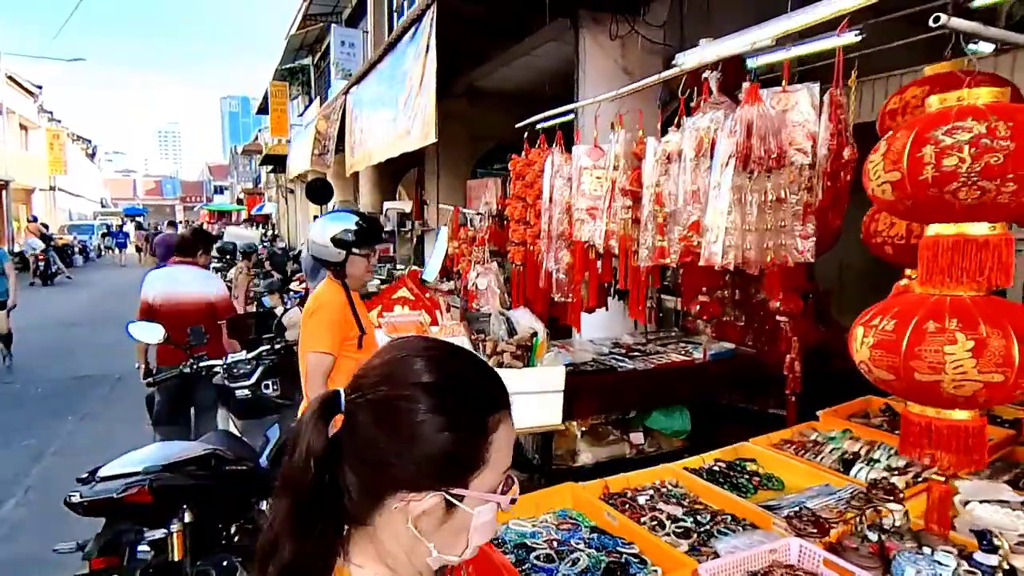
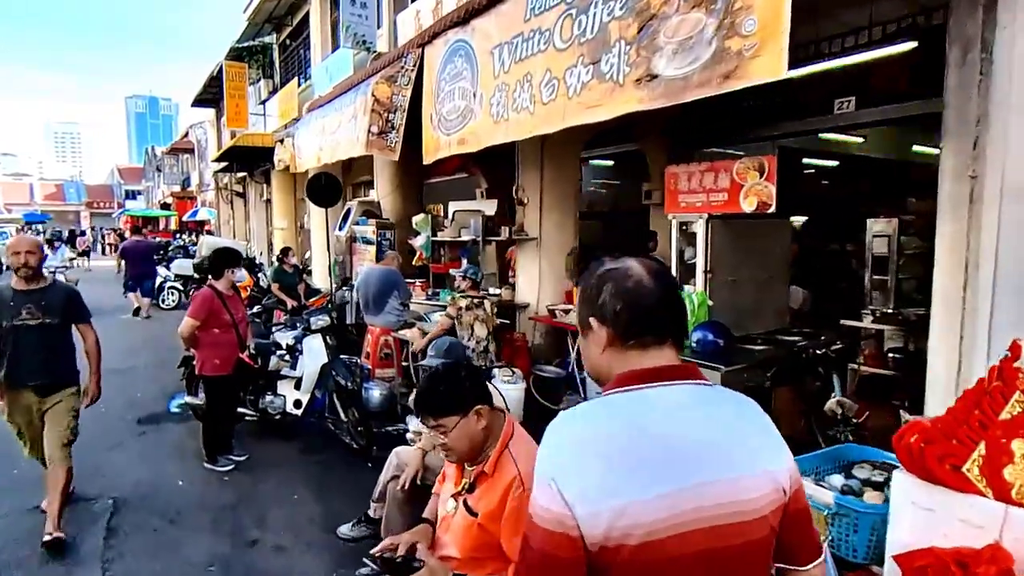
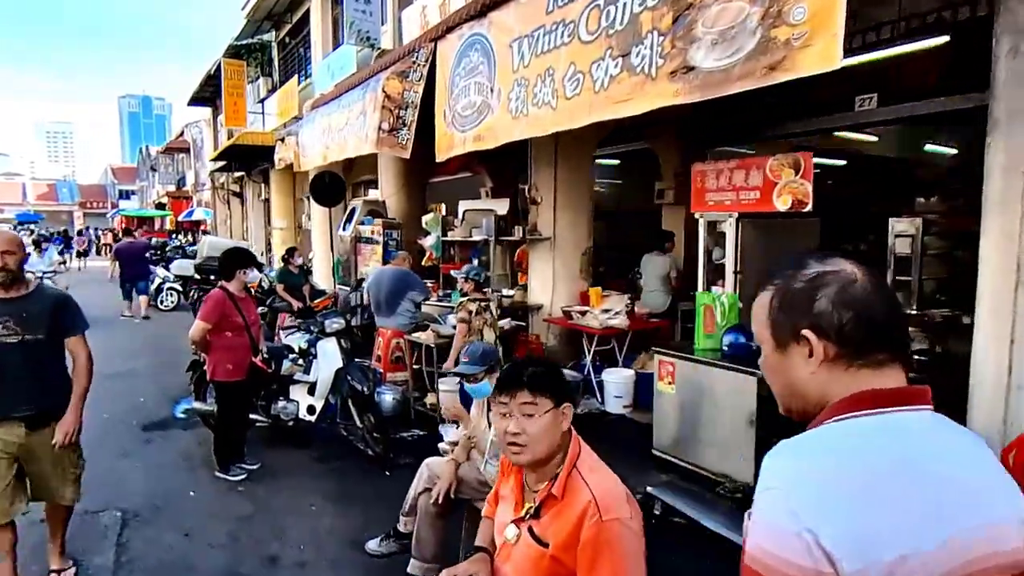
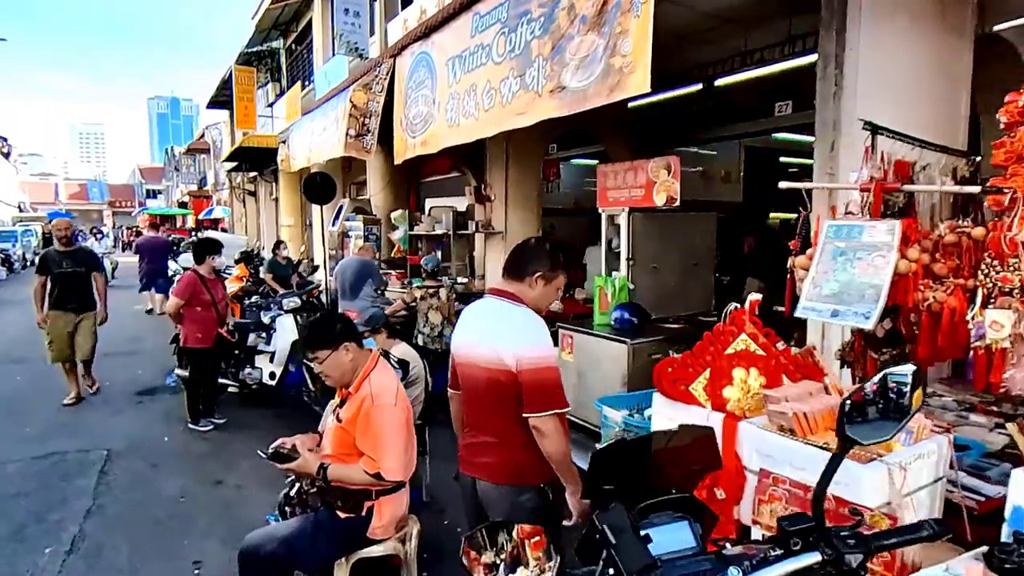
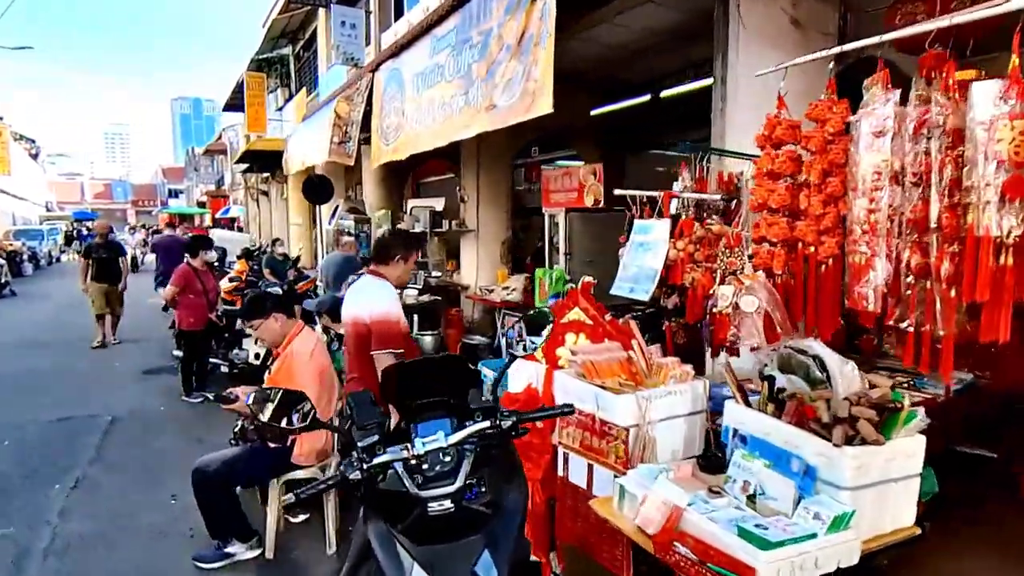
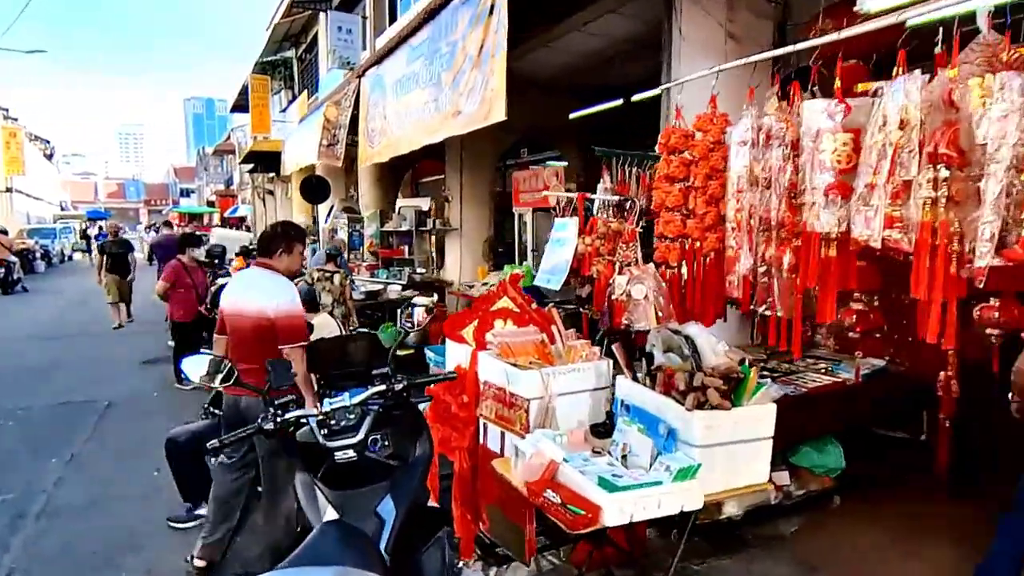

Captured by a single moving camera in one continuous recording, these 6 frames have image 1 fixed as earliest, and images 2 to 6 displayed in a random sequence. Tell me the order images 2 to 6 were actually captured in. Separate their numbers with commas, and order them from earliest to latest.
6, 5, 4, 2, 3
